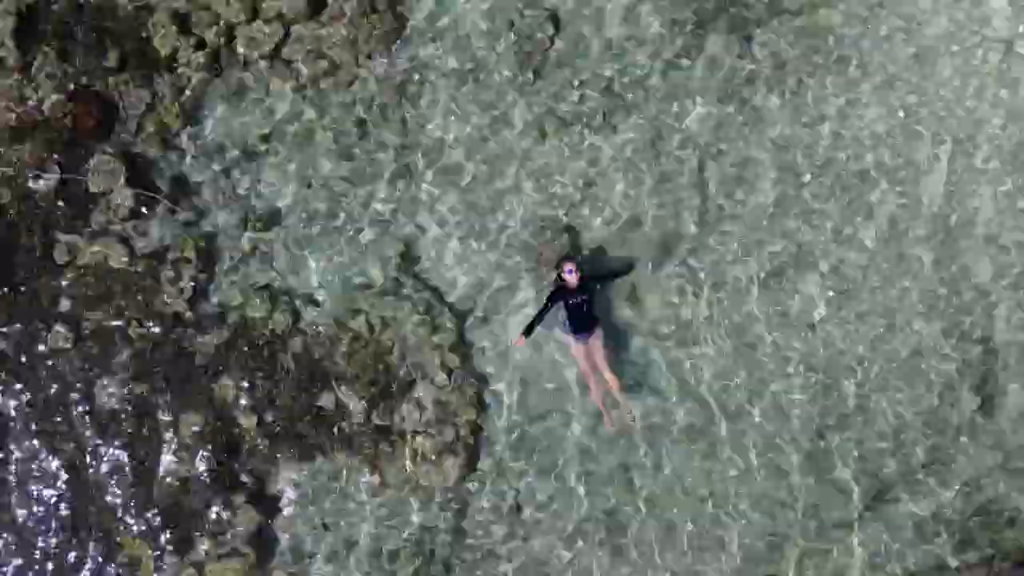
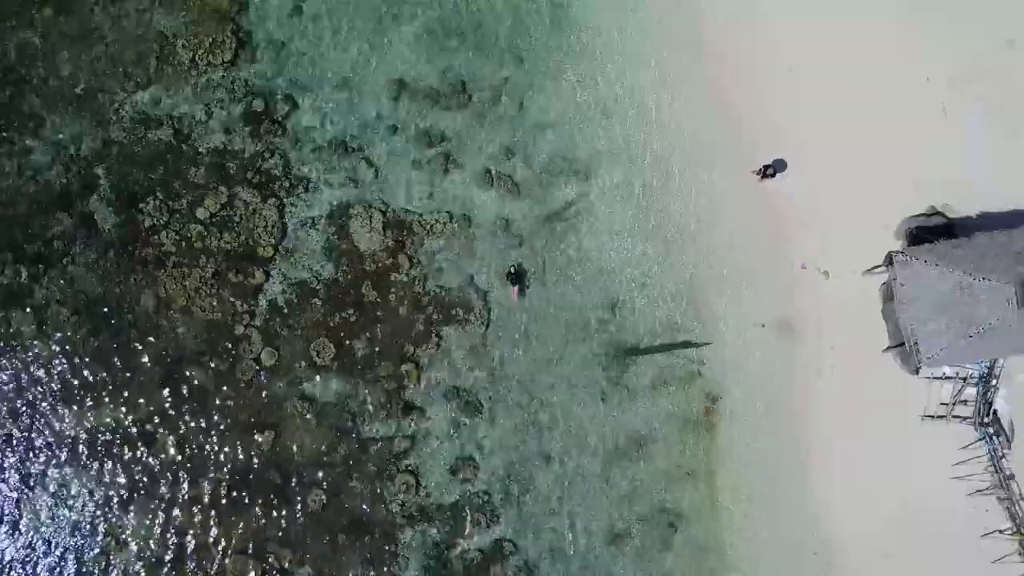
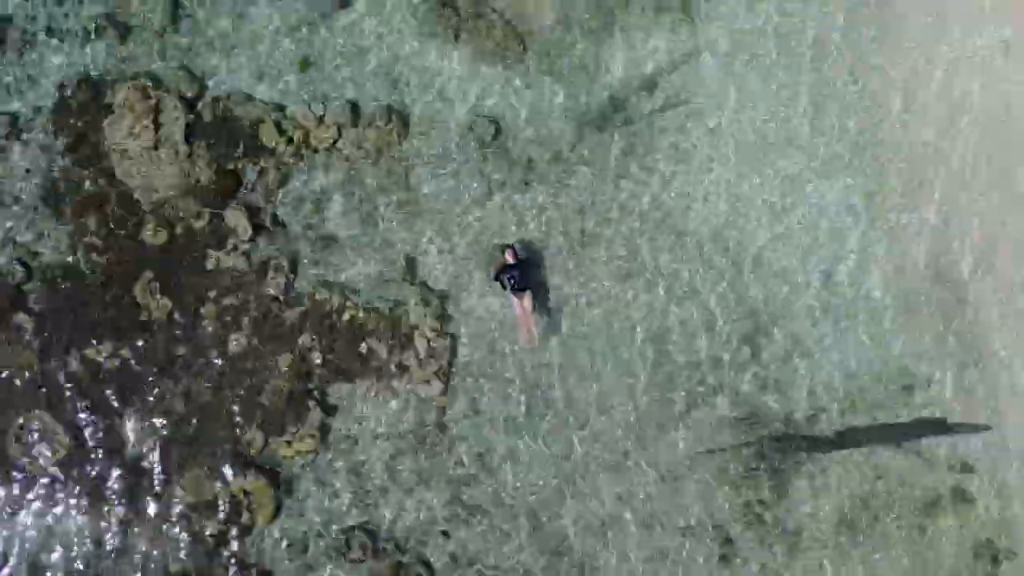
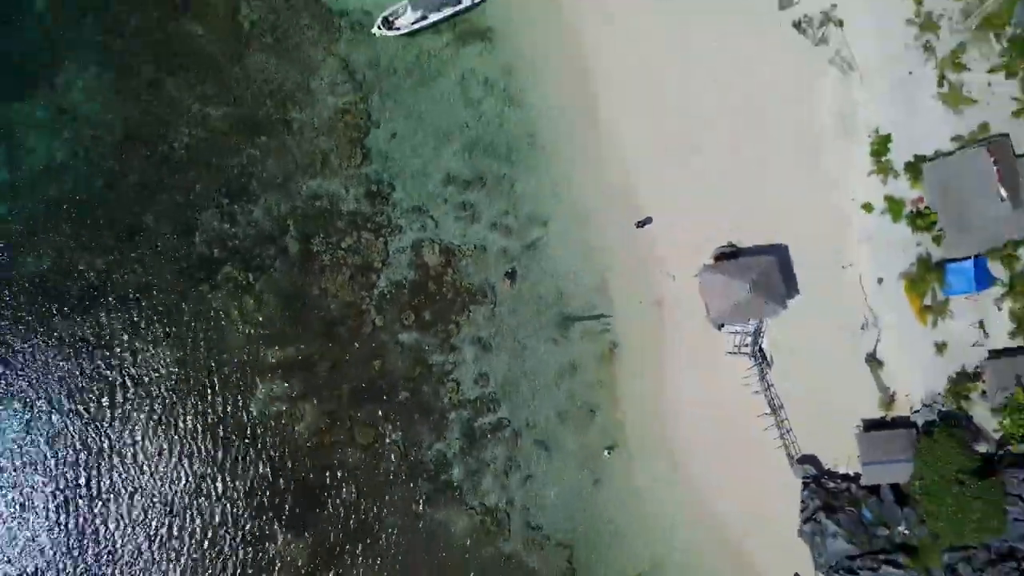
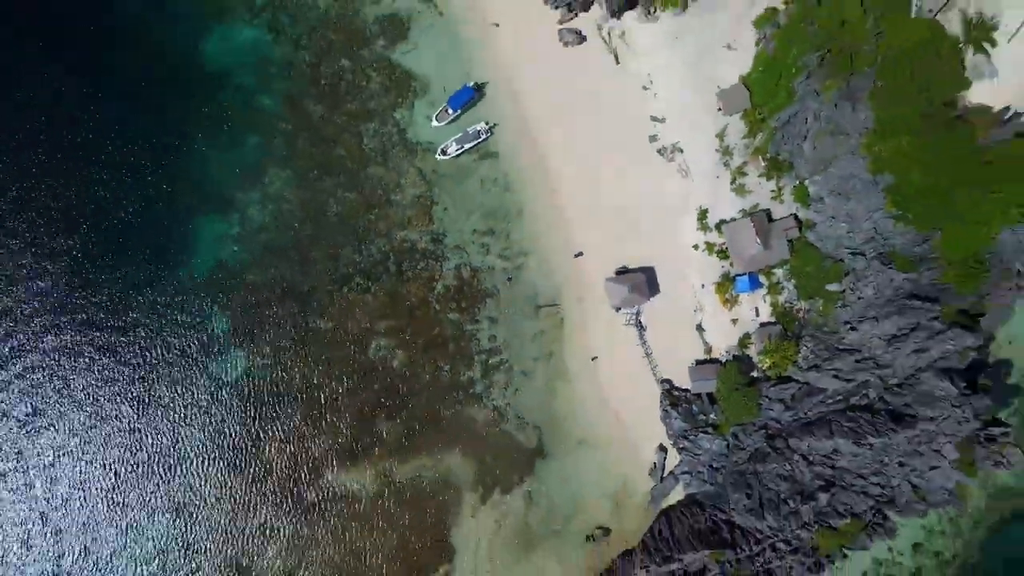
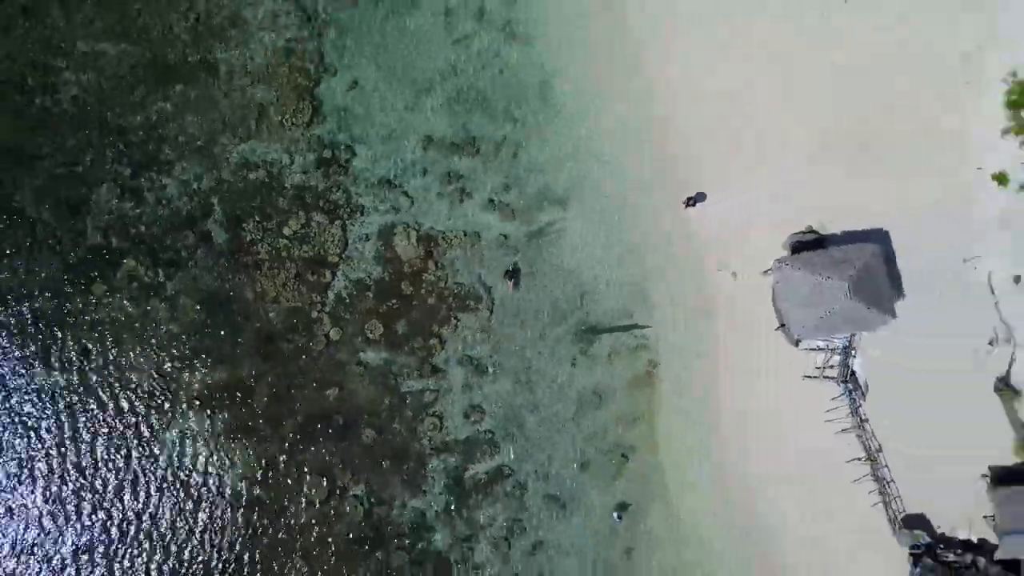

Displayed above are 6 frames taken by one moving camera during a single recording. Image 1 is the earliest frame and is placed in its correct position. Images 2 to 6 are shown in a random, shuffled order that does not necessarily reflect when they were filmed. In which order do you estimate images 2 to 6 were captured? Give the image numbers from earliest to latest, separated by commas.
3, 2, 6, 4, 5
